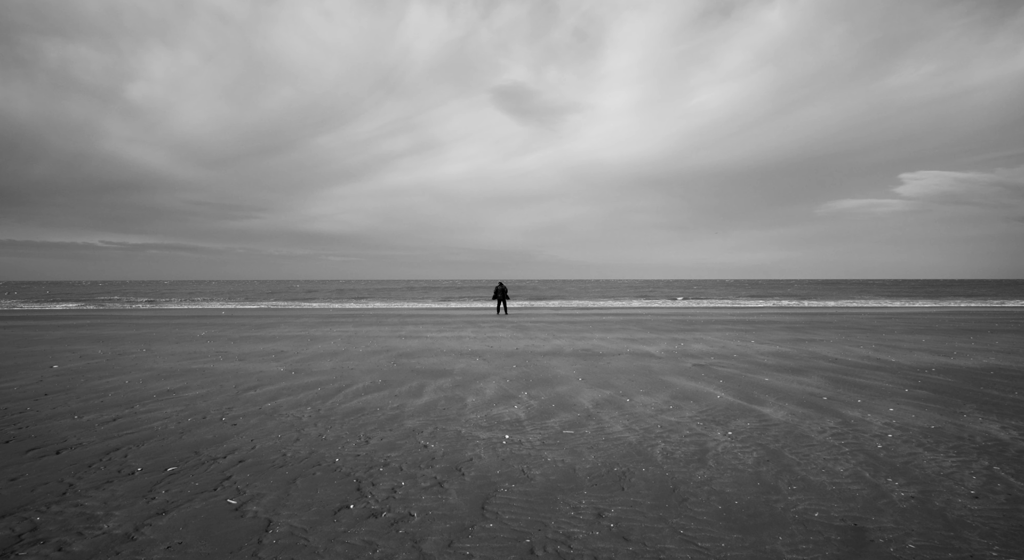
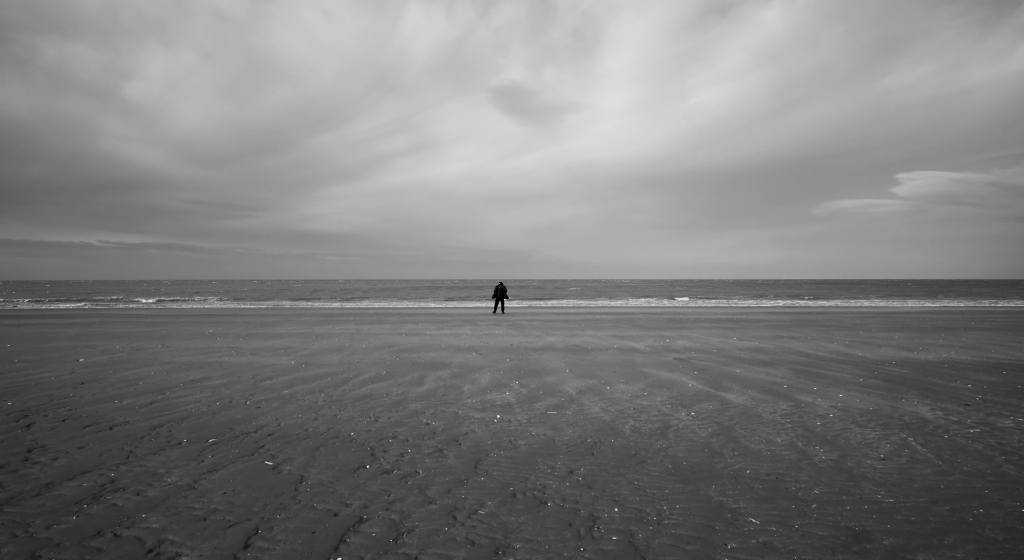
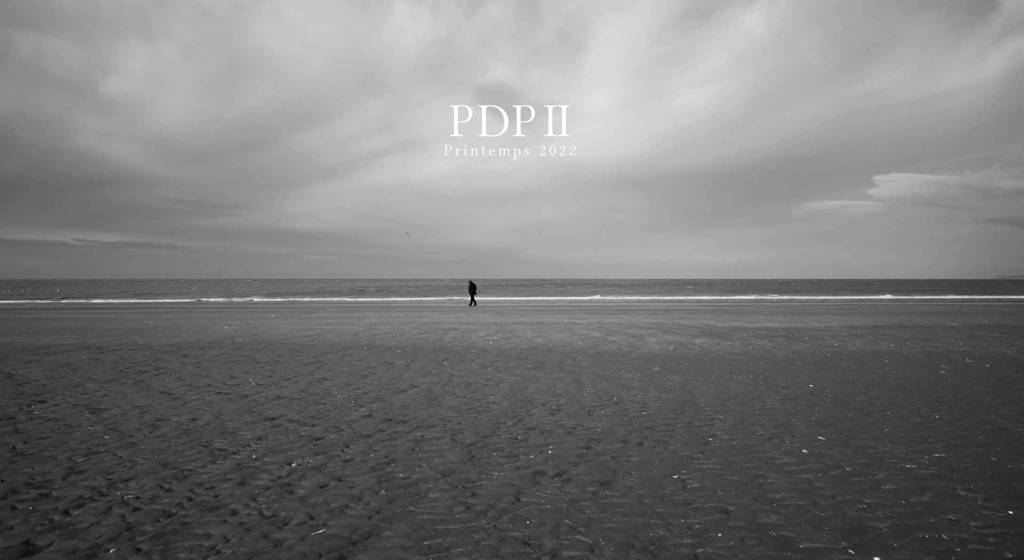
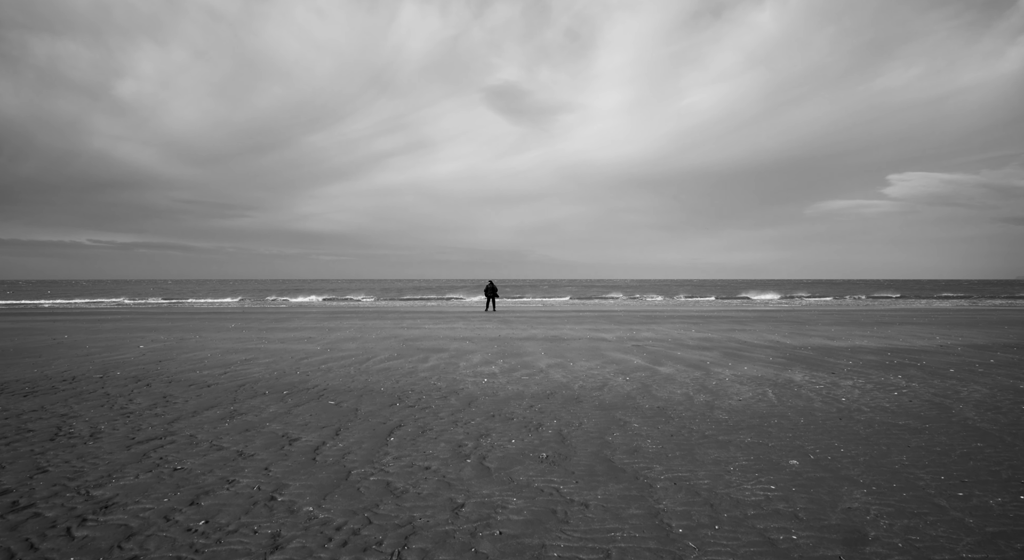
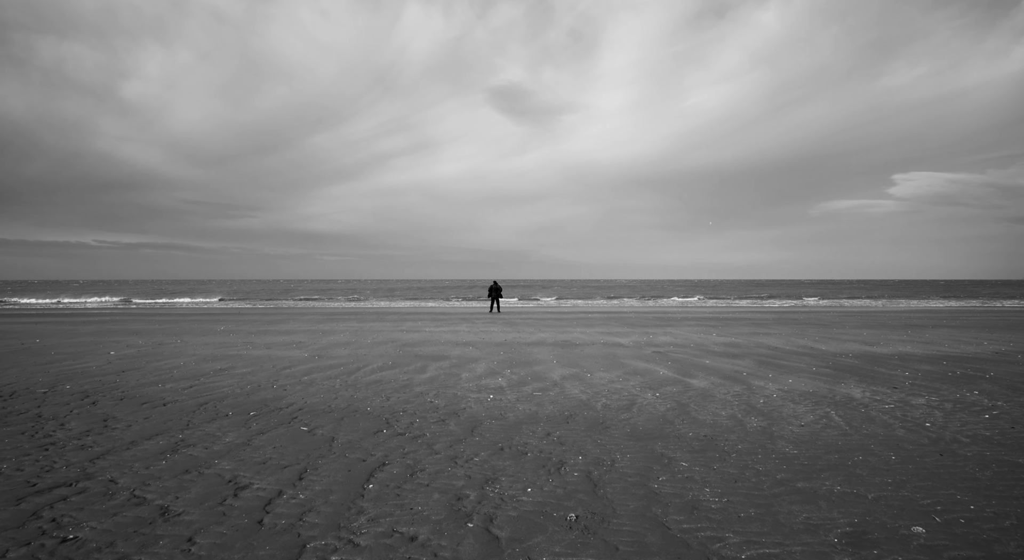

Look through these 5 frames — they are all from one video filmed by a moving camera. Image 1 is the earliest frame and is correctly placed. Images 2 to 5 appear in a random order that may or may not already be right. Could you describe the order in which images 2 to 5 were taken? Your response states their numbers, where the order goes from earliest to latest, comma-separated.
2, 5, 4, 3
